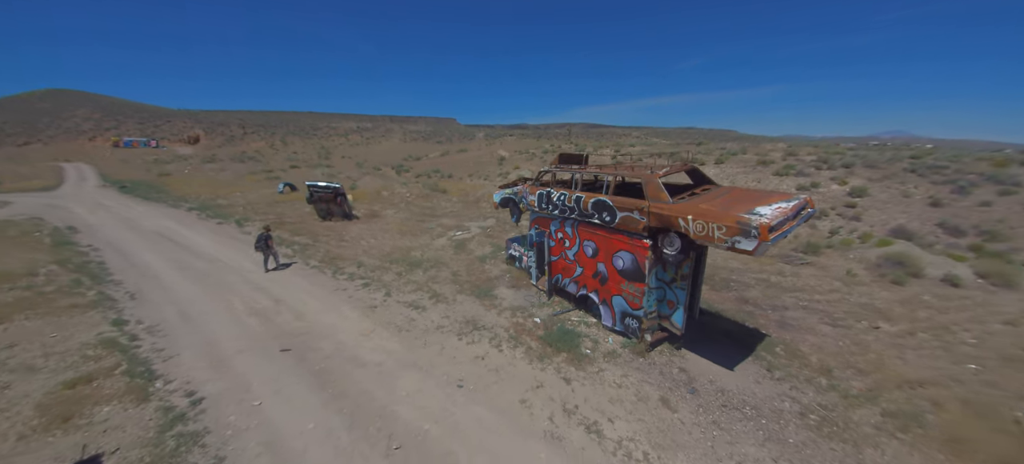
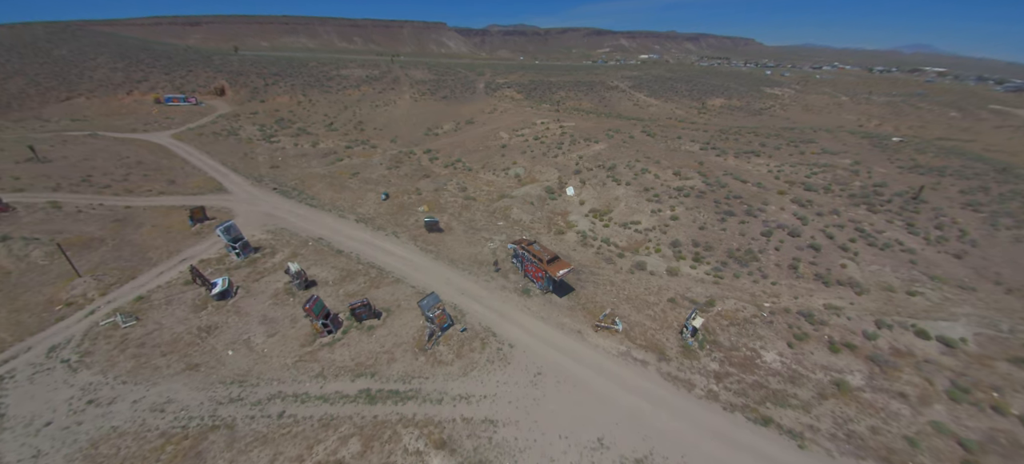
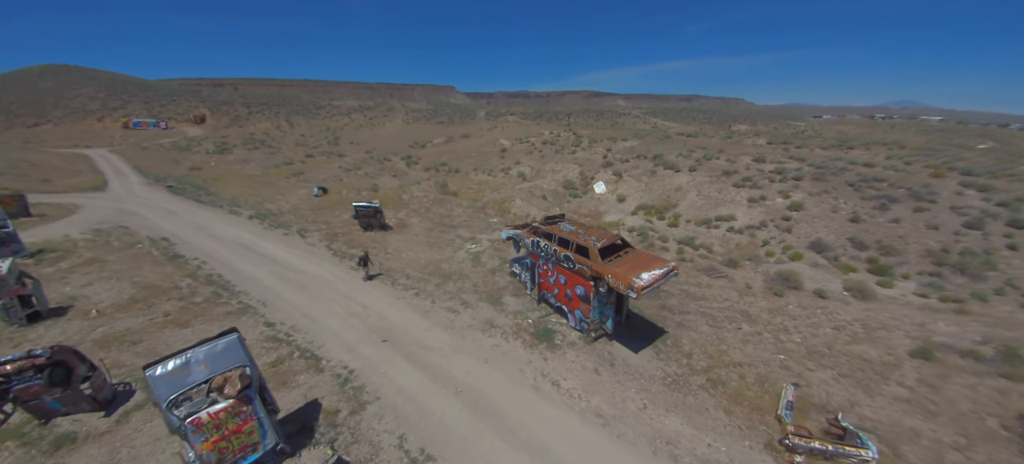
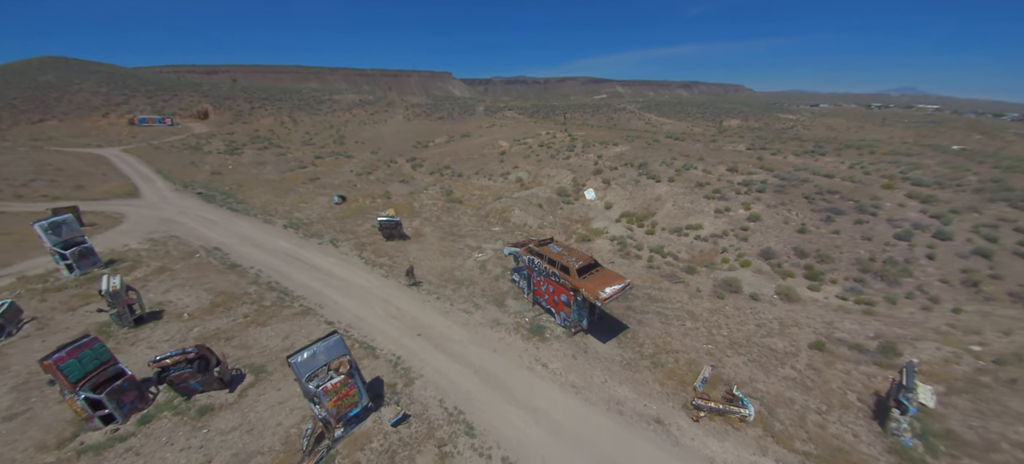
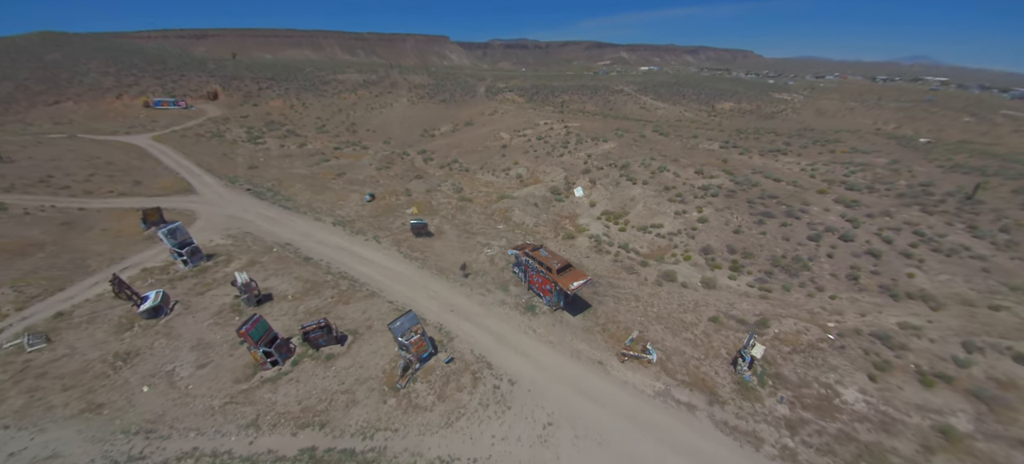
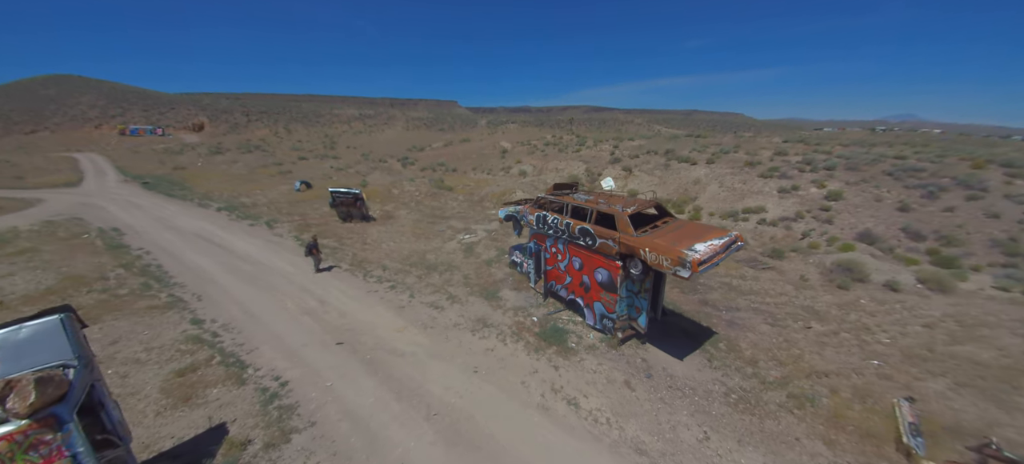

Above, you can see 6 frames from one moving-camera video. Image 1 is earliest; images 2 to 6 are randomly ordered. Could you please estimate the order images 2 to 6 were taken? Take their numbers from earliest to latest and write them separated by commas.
6, 3, 4, 5, 2
